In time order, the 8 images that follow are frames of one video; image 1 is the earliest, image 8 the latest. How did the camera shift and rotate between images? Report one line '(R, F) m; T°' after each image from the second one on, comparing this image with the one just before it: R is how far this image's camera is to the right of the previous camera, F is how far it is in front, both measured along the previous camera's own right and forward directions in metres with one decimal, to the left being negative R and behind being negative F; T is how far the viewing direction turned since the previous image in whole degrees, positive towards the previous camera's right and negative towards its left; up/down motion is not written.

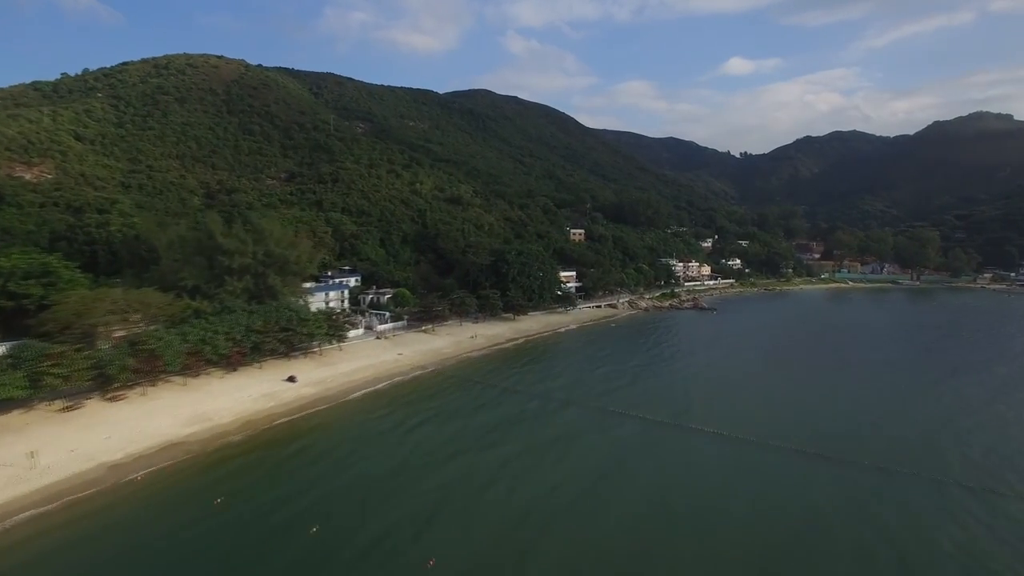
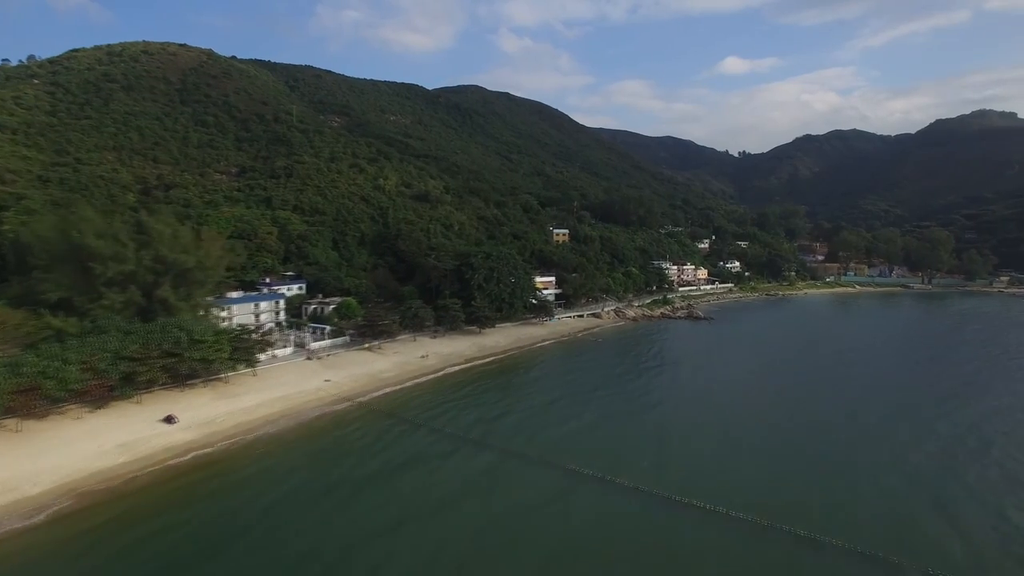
(+2.4, +7.2) m; 0°
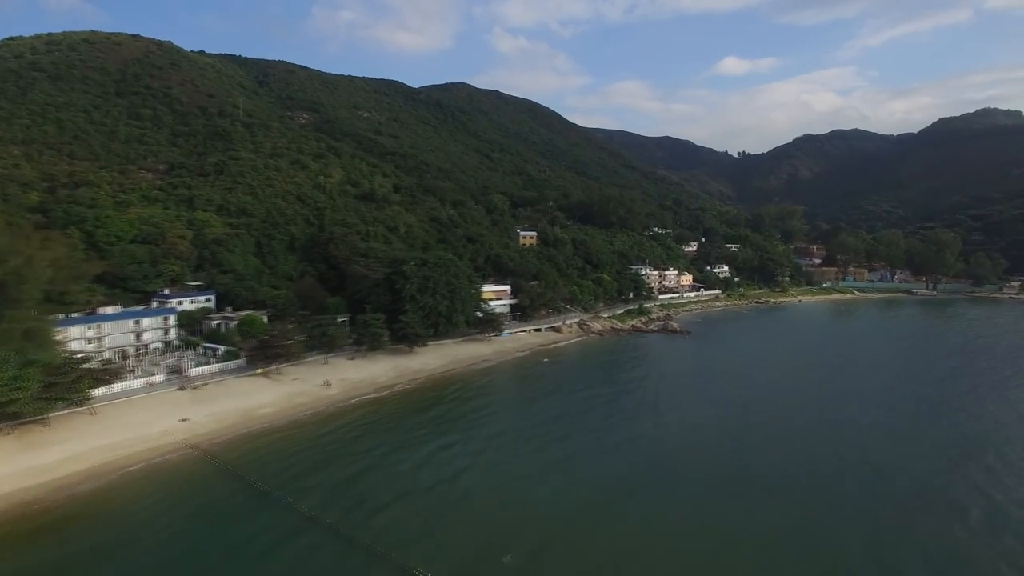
(+4.1, +6.8) m; 0°
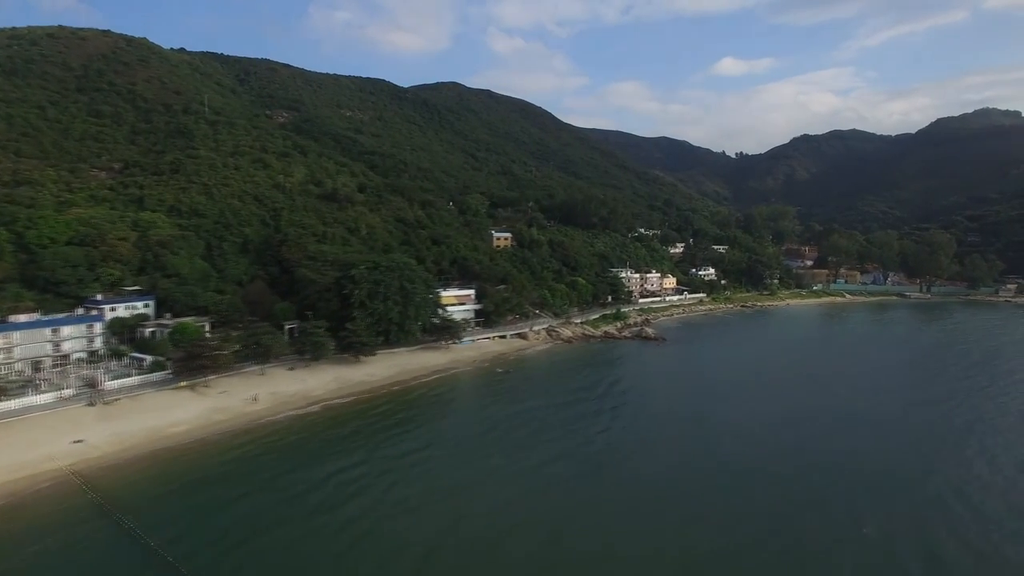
(+2.6, +2.7) m; 0°
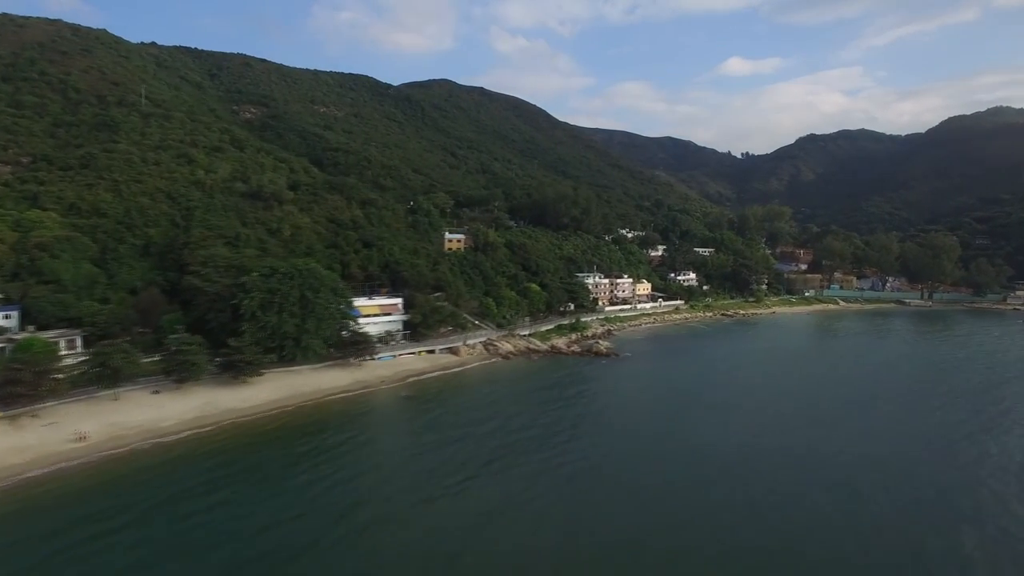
(+5.0, +5.7) m; -1°
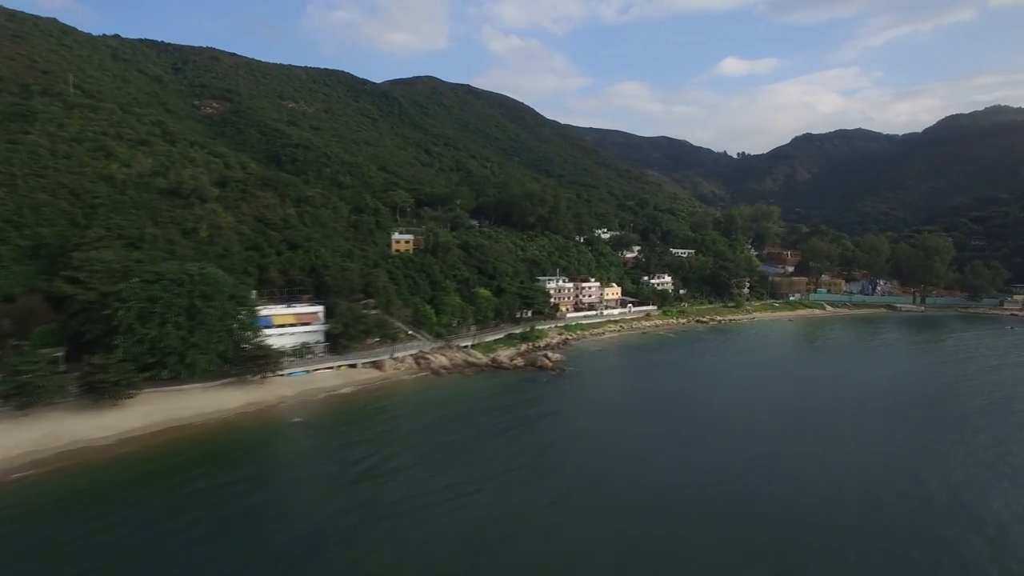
(+3.8, +4.7) m; 0°
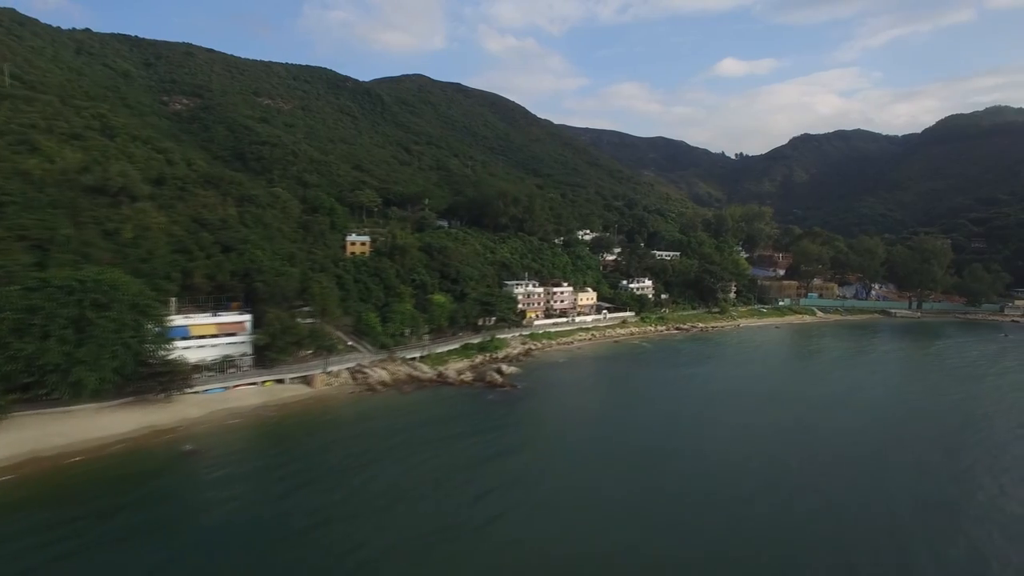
(+2.8, +3.8) m; 0°
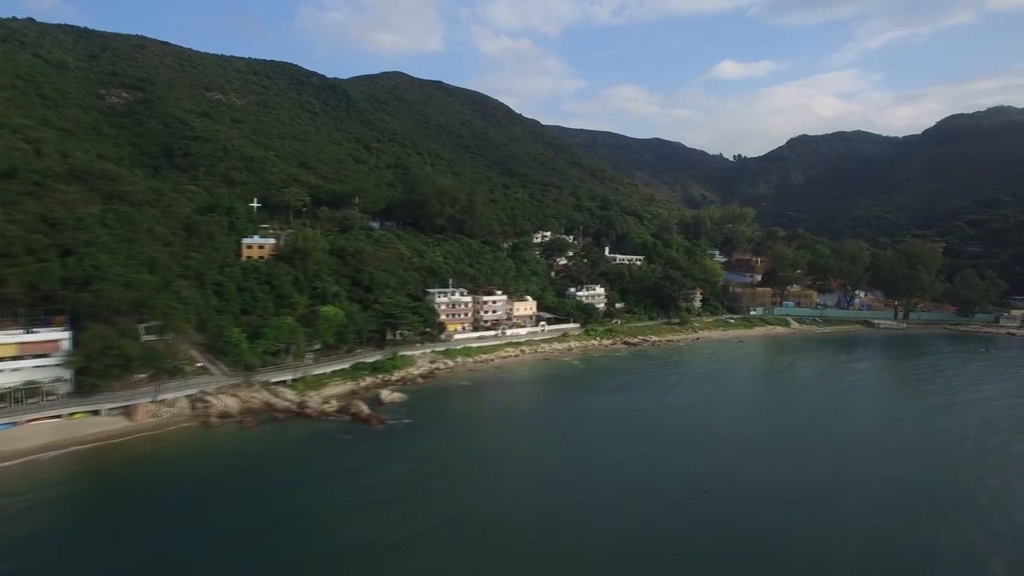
(+5.8, +6.3) m; 0°
